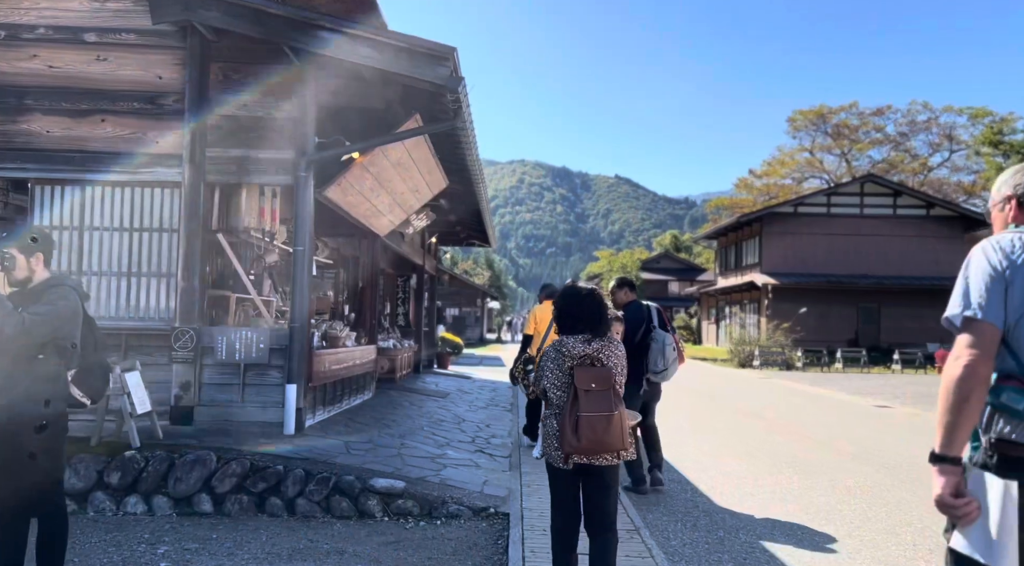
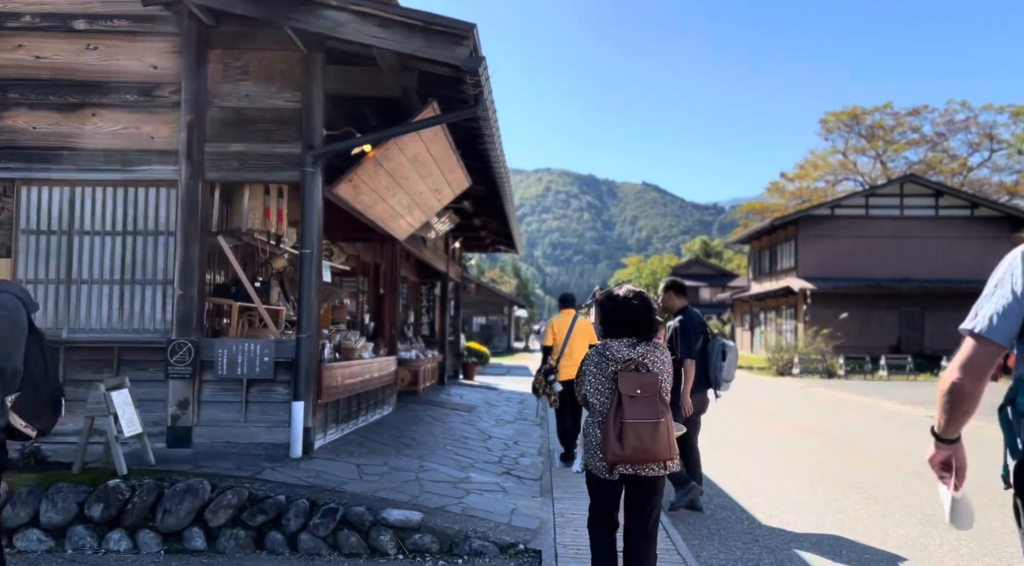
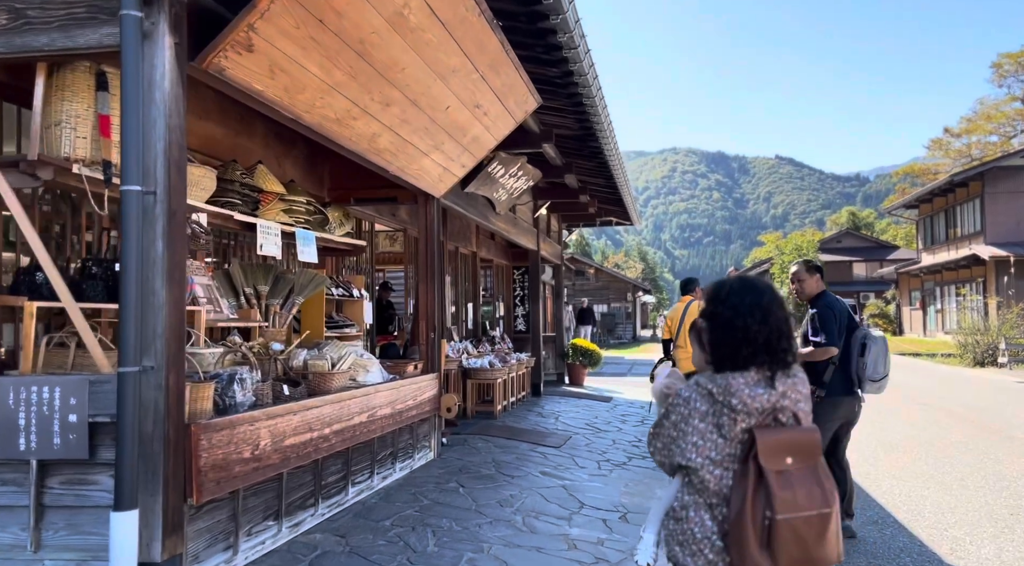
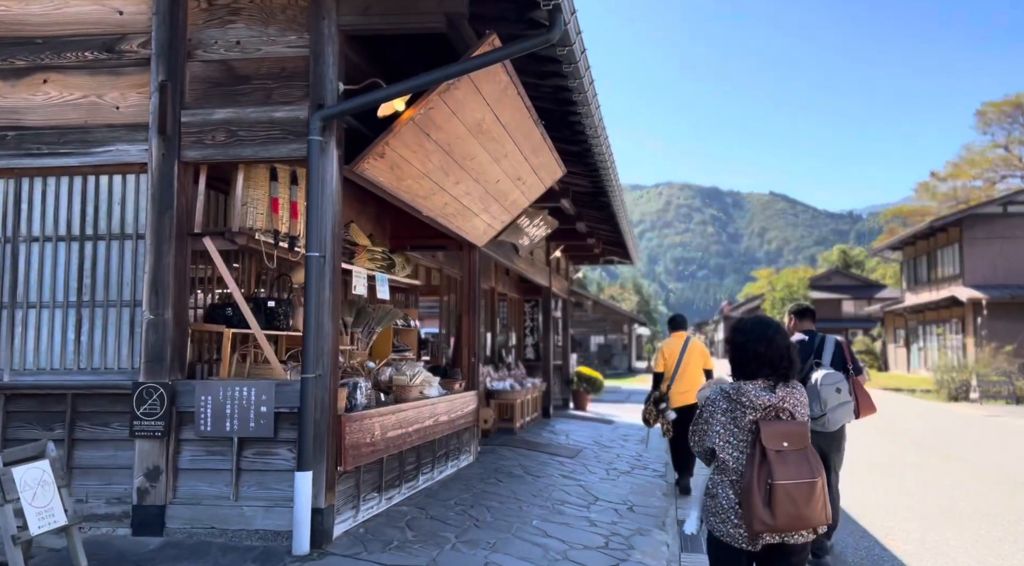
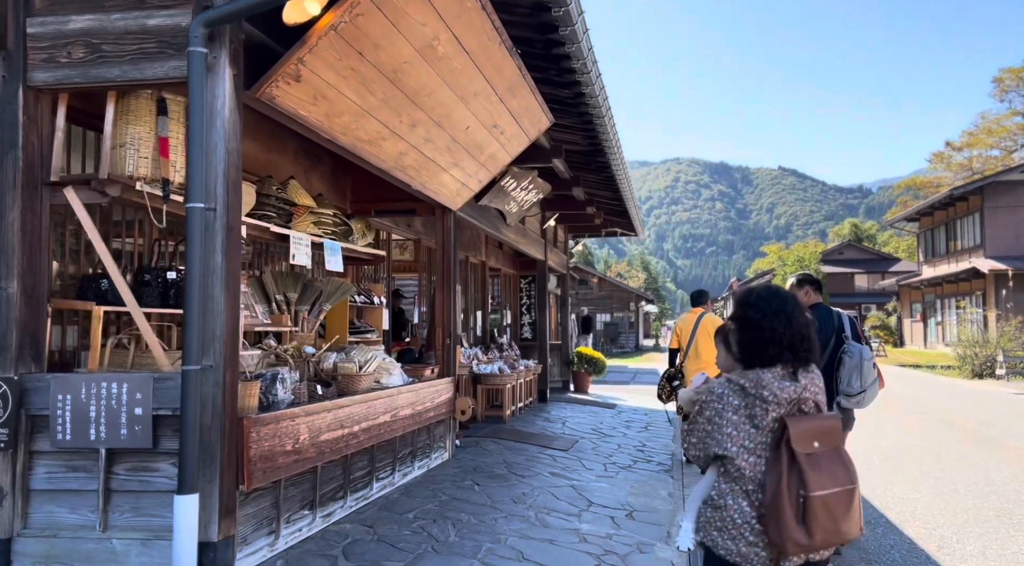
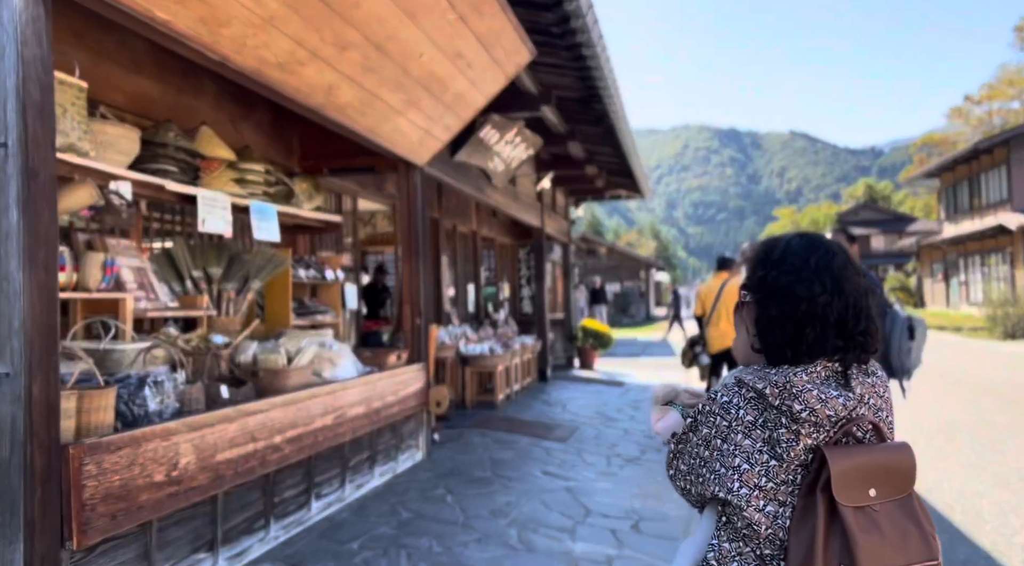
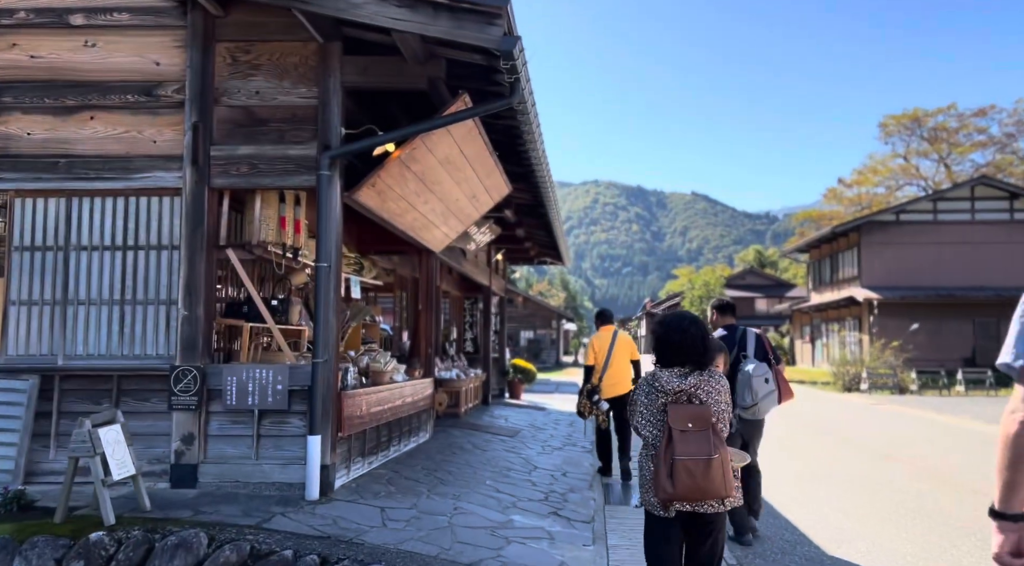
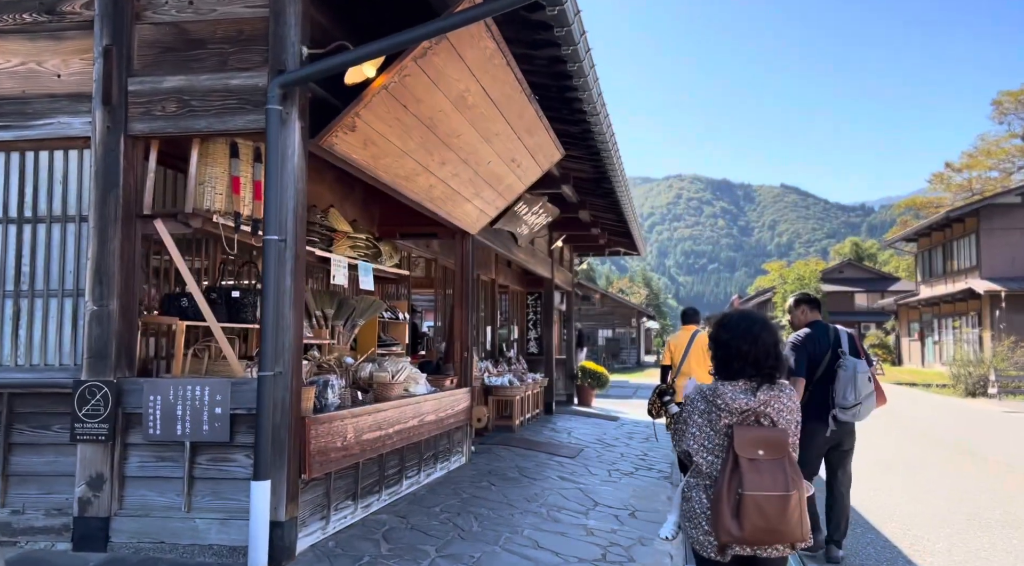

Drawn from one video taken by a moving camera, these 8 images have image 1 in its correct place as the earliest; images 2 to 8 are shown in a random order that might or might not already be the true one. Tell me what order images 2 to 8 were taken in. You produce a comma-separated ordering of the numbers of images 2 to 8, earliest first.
2, 7, 4, 8, 5, 3, 6
